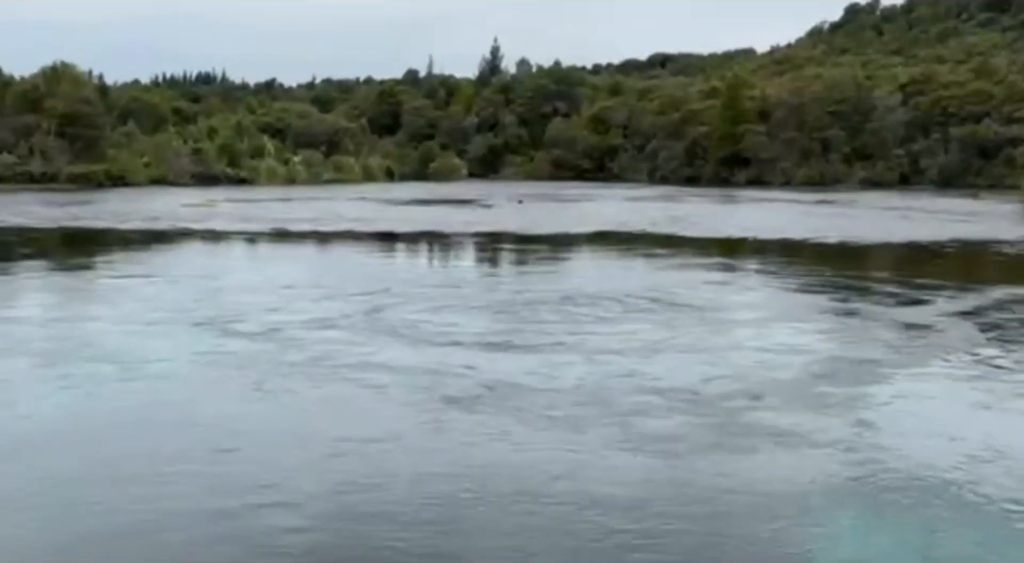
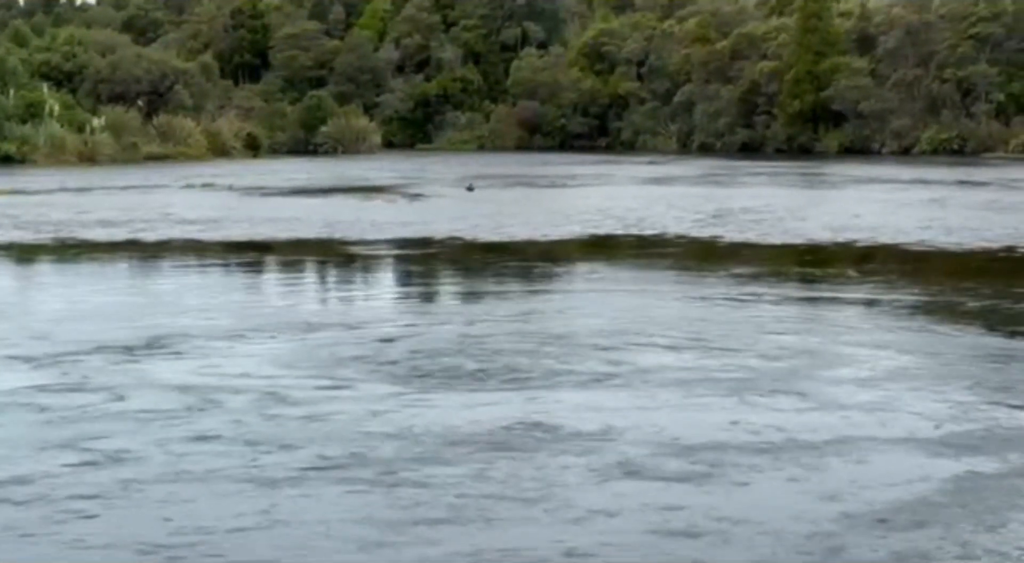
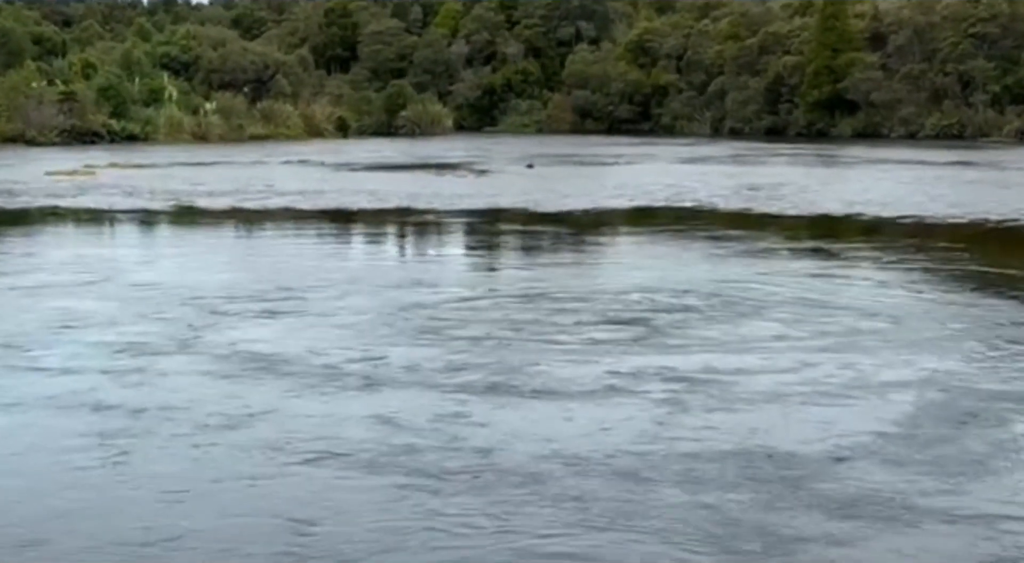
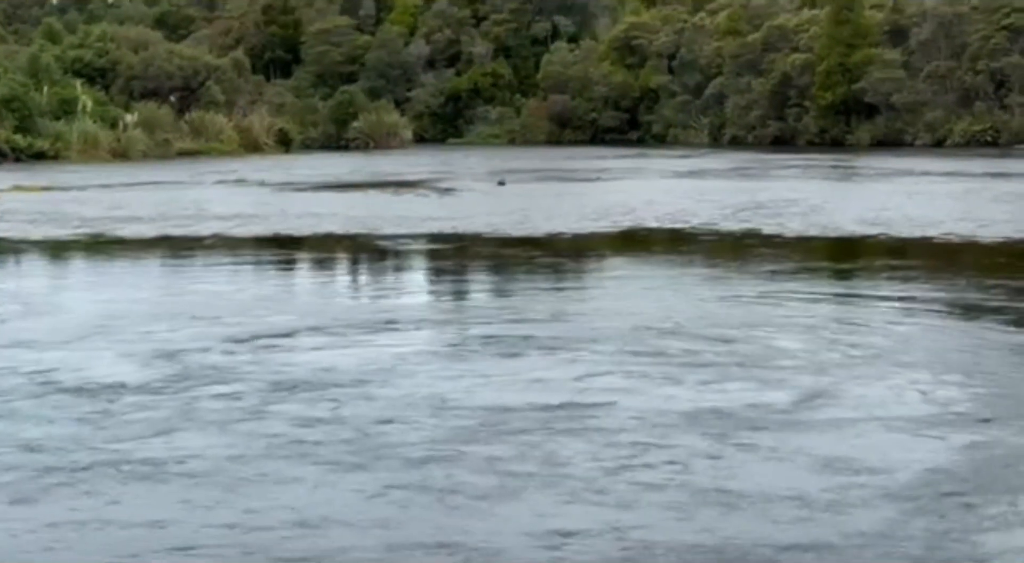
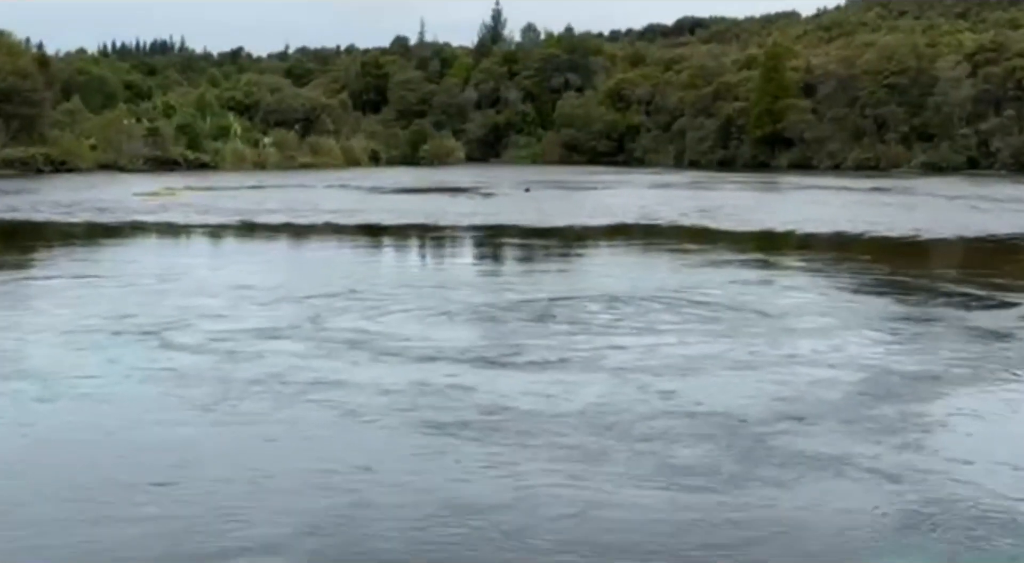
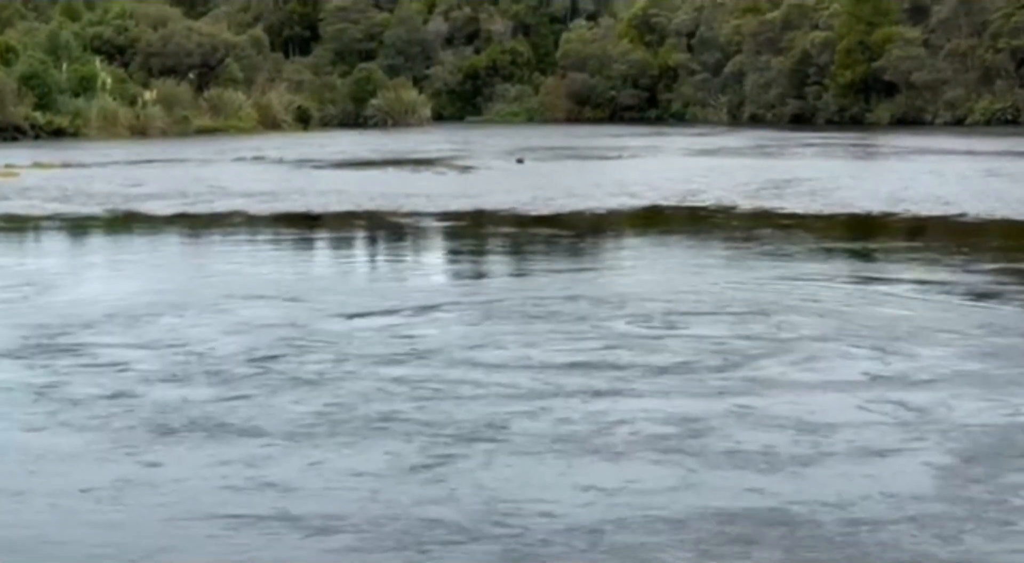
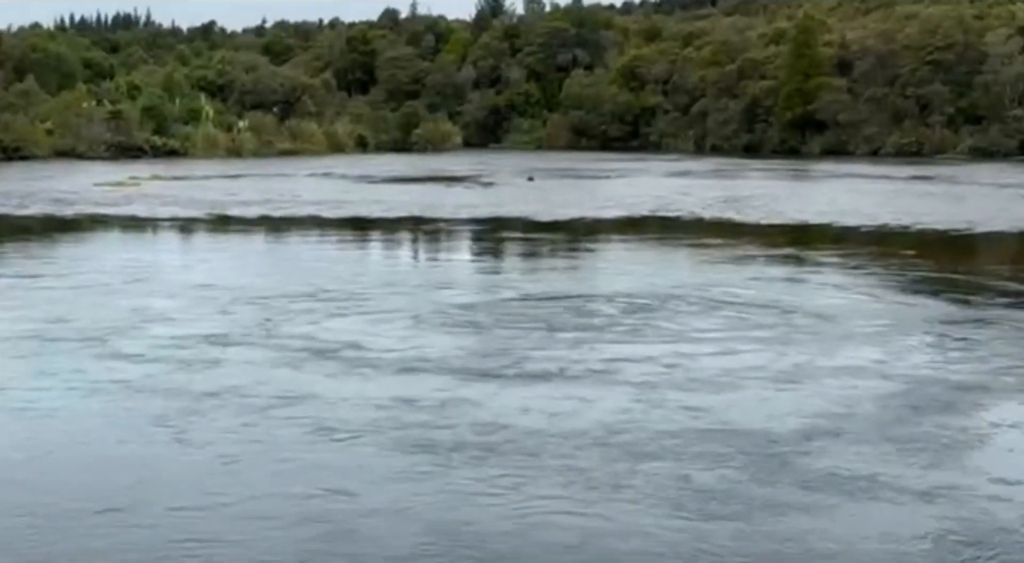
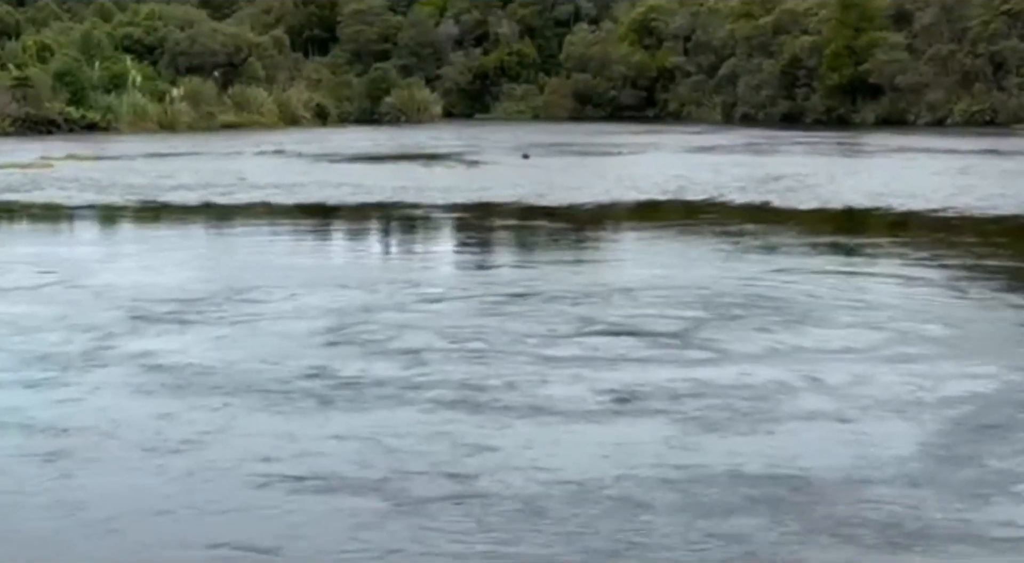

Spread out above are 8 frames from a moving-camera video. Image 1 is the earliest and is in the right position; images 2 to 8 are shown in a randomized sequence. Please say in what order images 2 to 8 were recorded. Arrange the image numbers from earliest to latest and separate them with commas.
5, 7, 3, 8, 6, 4, 2
